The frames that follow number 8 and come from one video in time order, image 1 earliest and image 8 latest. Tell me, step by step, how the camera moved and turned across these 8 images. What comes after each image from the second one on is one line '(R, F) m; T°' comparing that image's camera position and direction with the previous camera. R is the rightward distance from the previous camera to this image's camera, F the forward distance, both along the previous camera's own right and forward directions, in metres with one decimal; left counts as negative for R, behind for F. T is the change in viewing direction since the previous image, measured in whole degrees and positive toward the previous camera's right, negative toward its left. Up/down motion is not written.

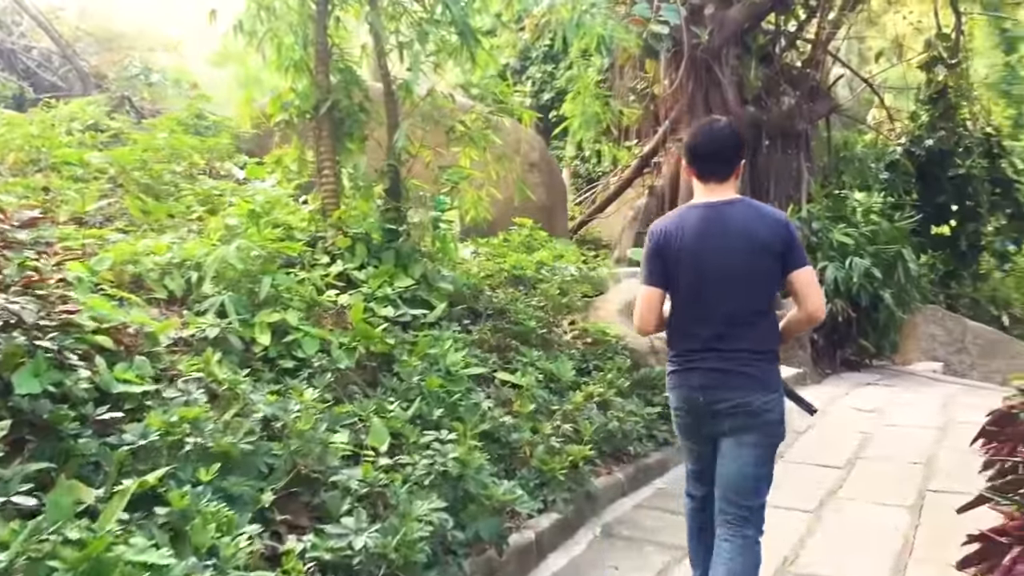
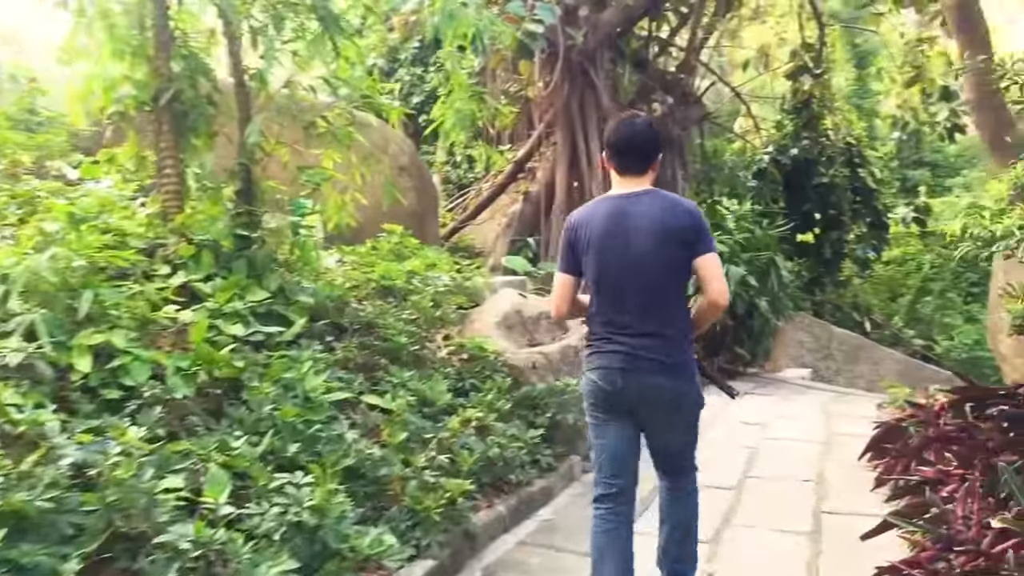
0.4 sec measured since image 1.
(0.0, +0.3) m; +7°
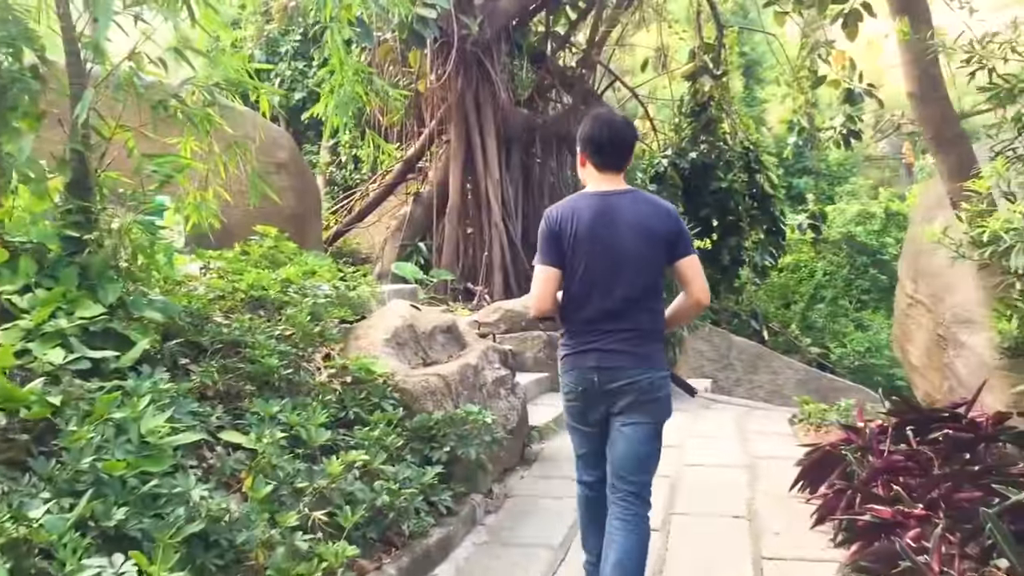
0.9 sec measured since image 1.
(0.0, +0.5) m; +7°
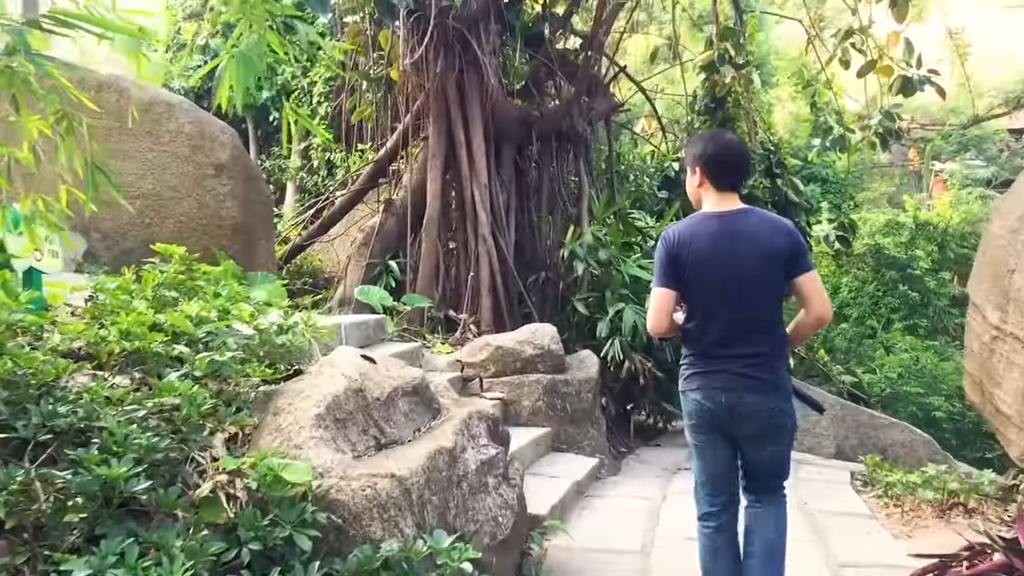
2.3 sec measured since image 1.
(0.0, +1.2) m; +1°
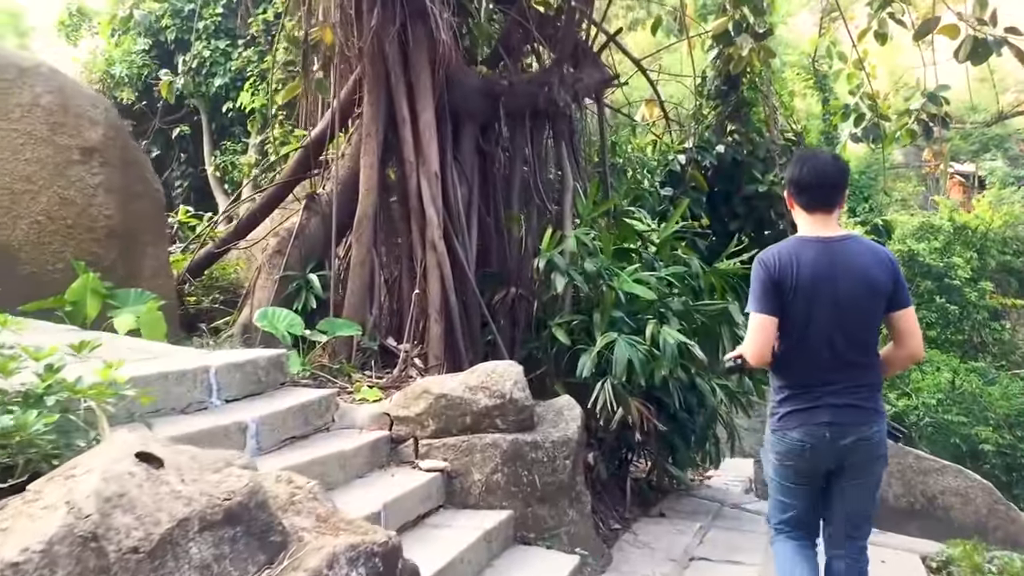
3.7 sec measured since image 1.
(+0.2, +1.3) m; 0°
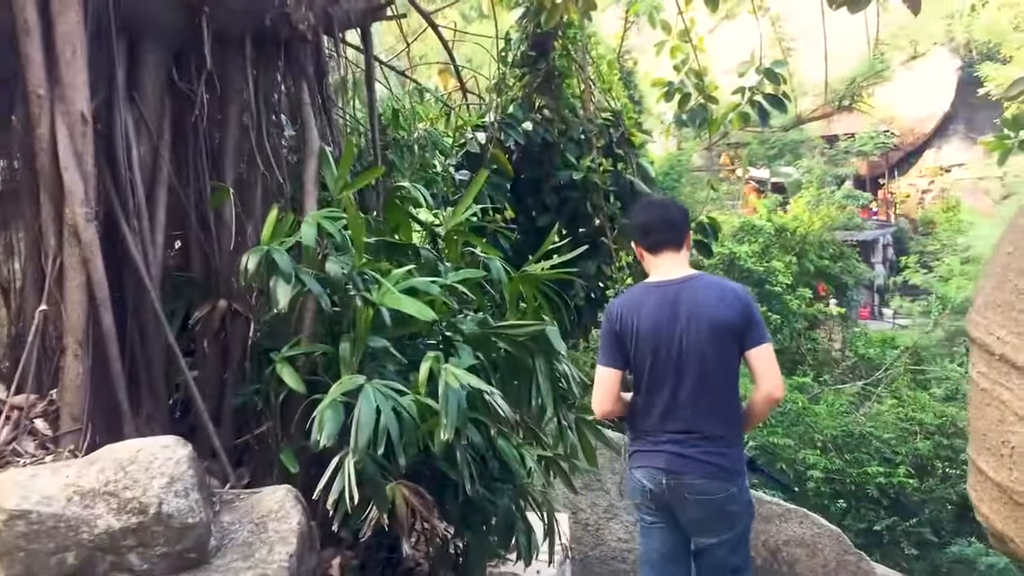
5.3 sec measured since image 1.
(+0.3, +1.5) m; +11°
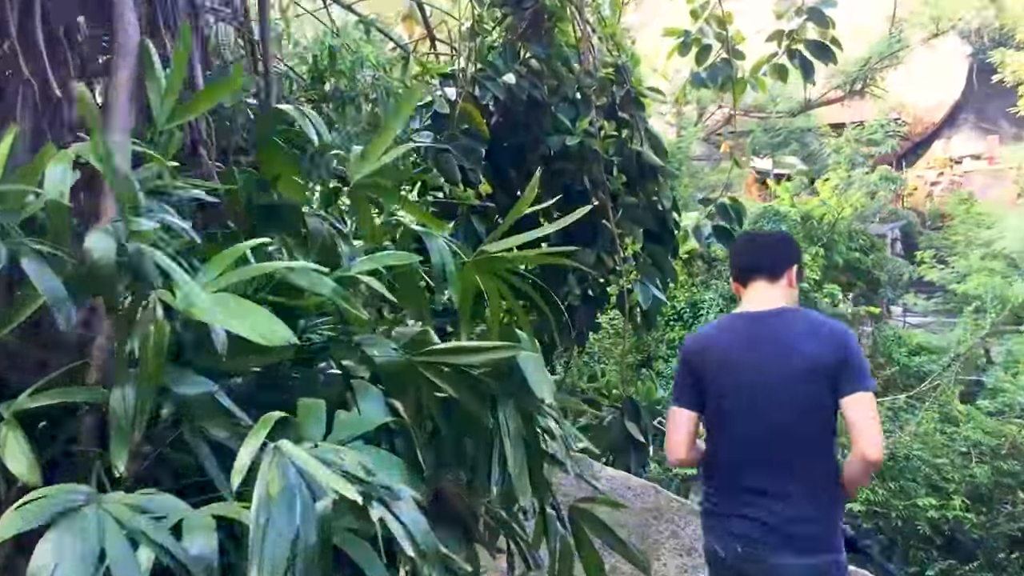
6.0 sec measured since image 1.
(+0.1, +1.3) m; 0°
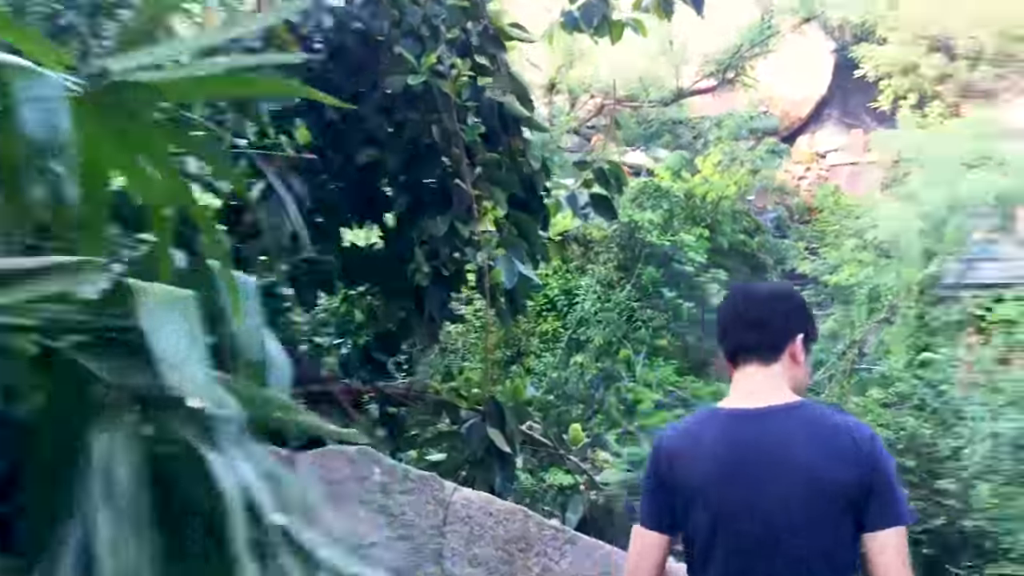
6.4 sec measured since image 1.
(+0.2, +1.0) m; +7°
